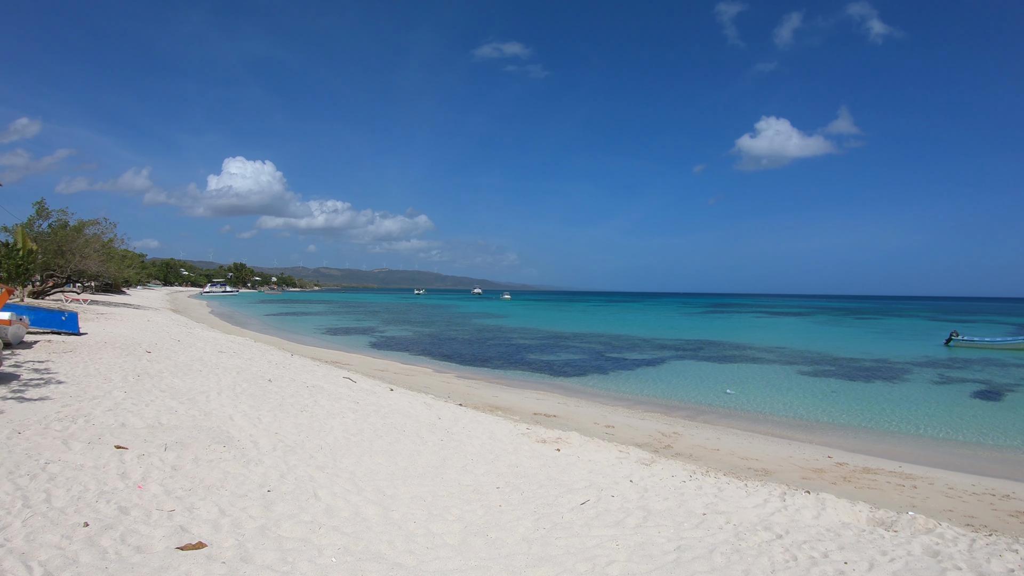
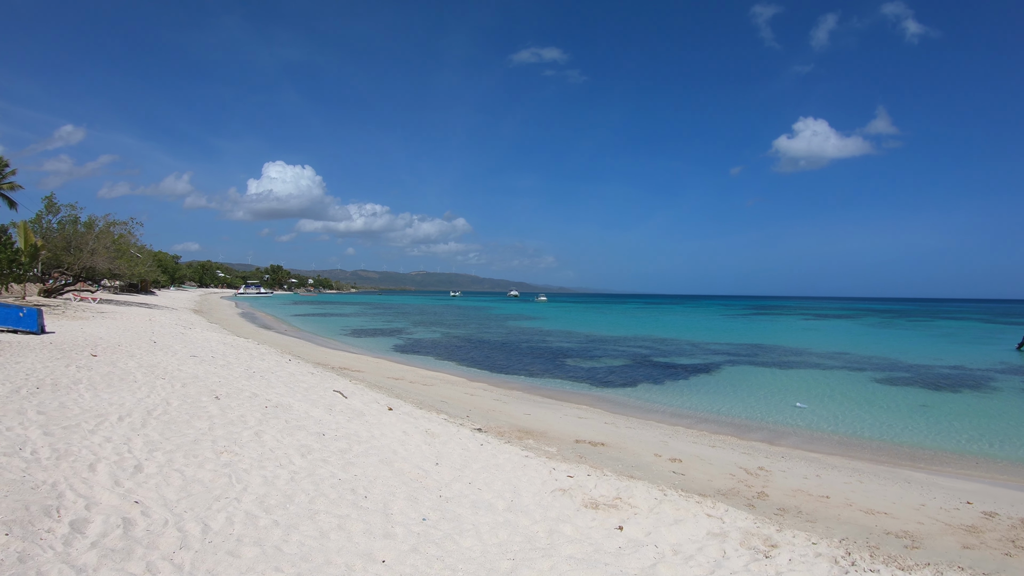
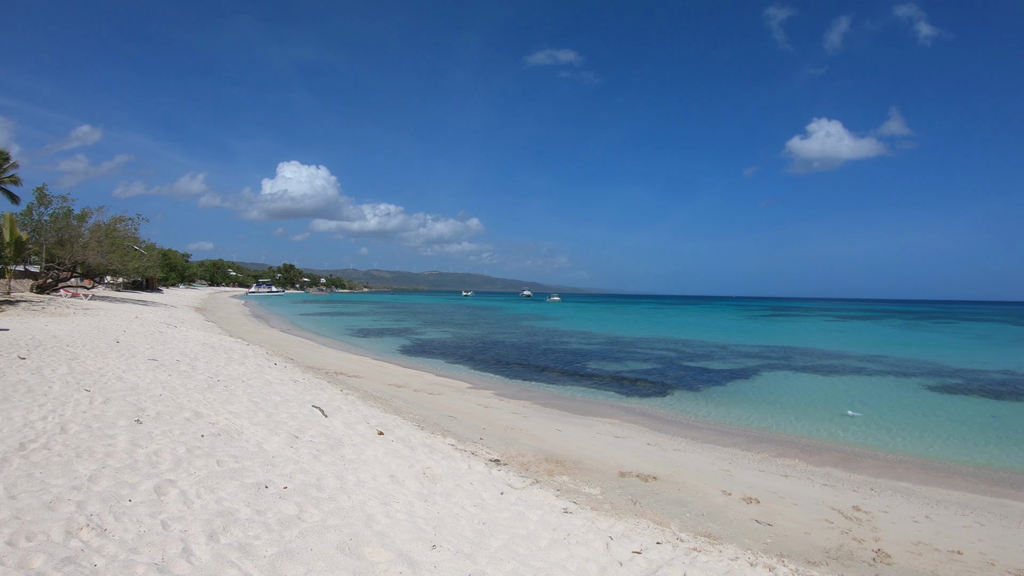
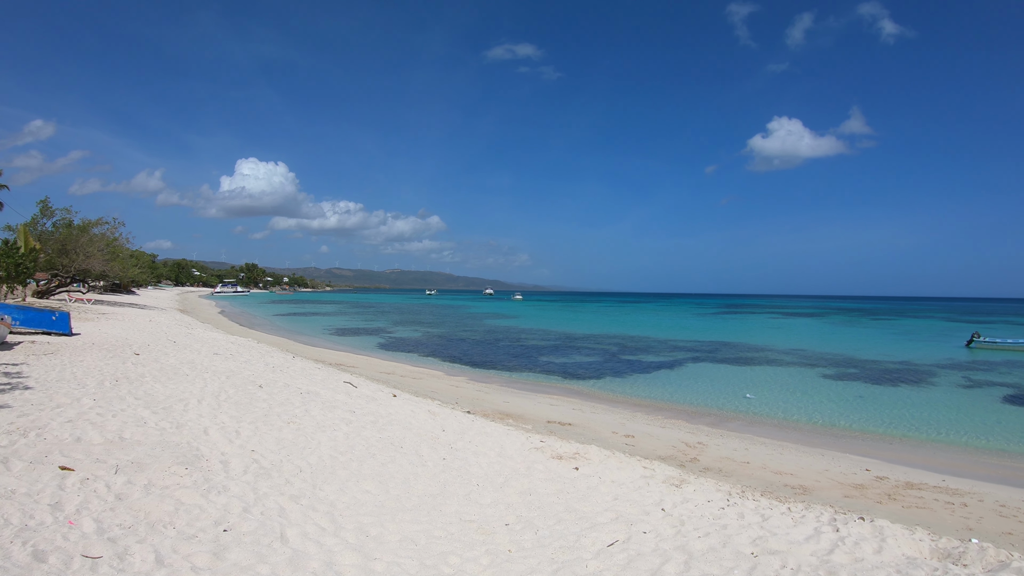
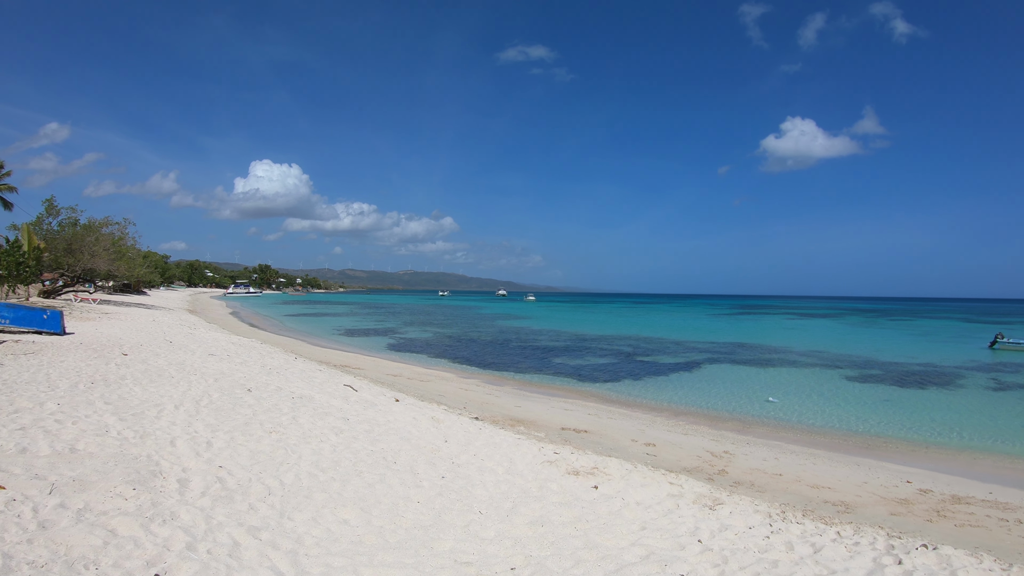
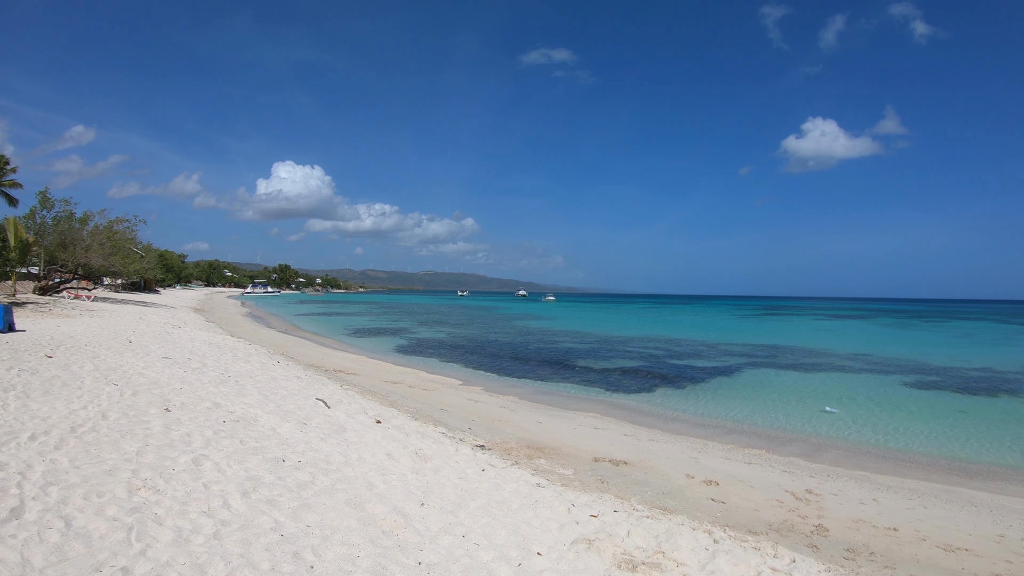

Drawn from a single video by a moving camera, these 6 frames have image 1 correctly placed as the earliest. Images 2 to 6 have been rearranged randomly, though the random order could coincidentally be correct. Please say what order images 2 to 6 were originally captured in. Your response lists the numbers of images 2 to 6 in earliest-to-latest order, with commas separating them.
4, 5, 2, 6, 3
